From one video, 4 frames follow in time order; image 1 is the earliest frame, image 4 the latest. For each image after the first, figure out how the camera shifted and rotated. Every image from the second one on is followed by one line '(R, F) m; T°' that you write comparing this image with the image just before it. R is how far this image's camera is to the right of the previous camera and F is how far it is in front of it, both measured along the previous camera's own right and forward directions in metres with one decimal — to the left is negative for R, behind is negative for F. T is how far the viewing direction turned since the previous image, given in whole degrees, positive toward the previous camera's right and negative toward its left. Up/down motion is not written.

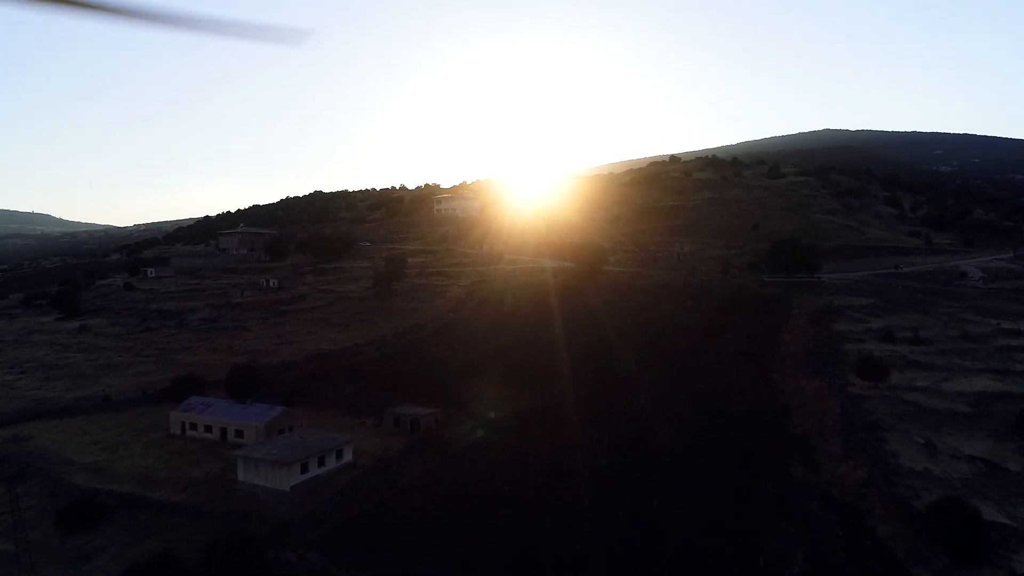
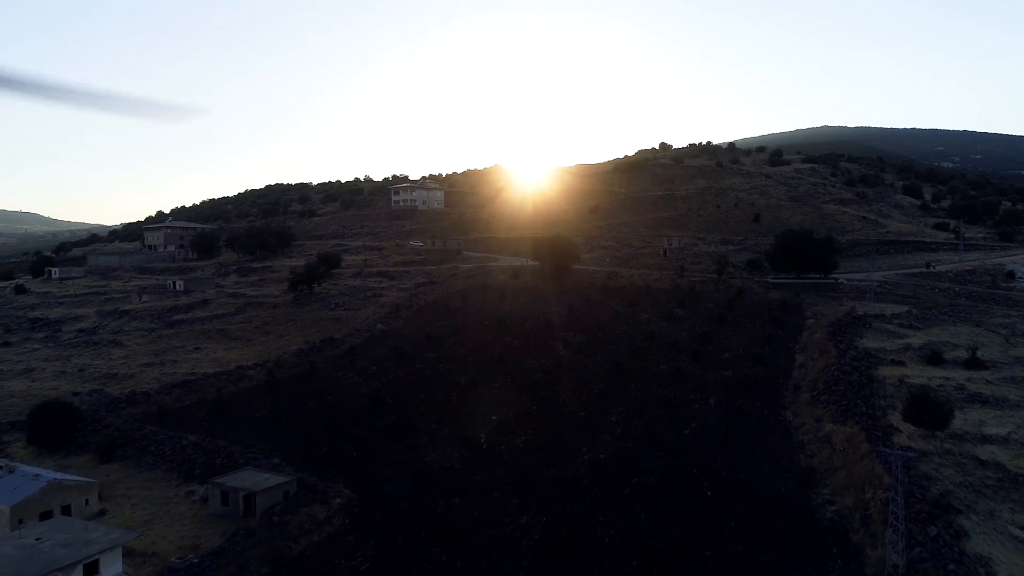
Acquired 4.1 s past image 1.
(+3.2, +9.8) m; 0°
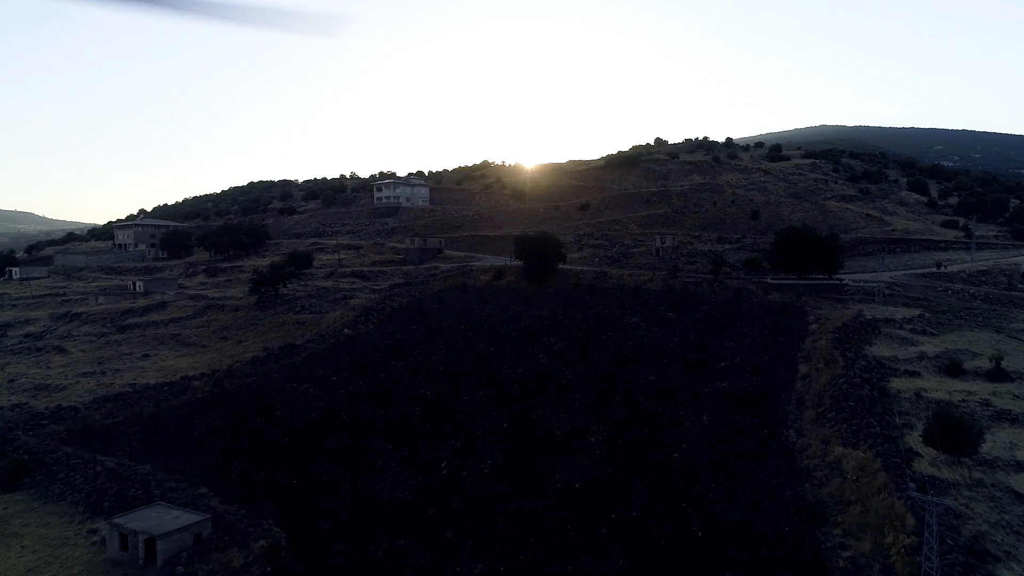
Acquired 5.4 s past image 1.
(+1.1, +3.1) m; 0°
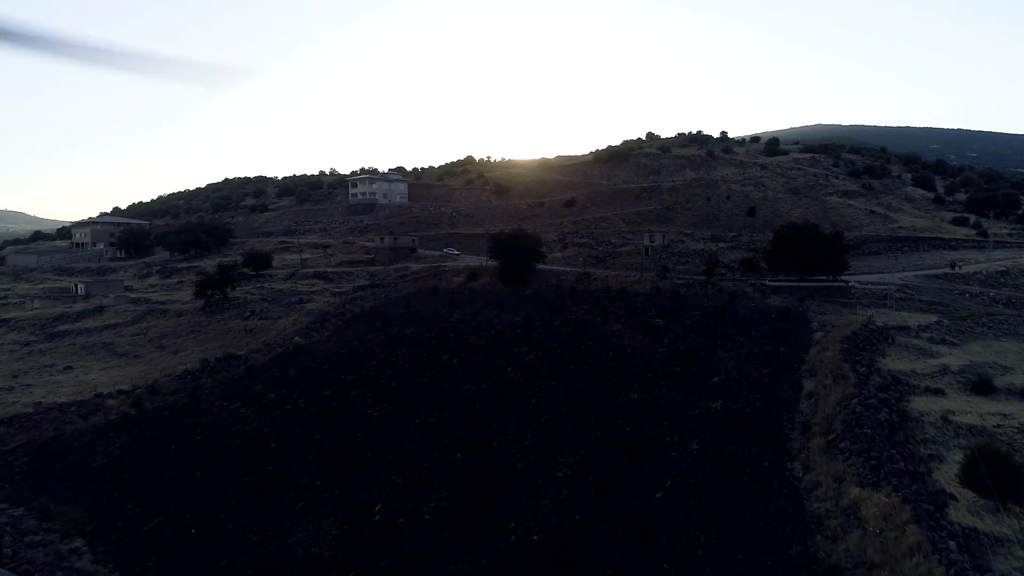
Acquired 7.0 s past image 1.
(+1.2, +3.8) m; 0°
